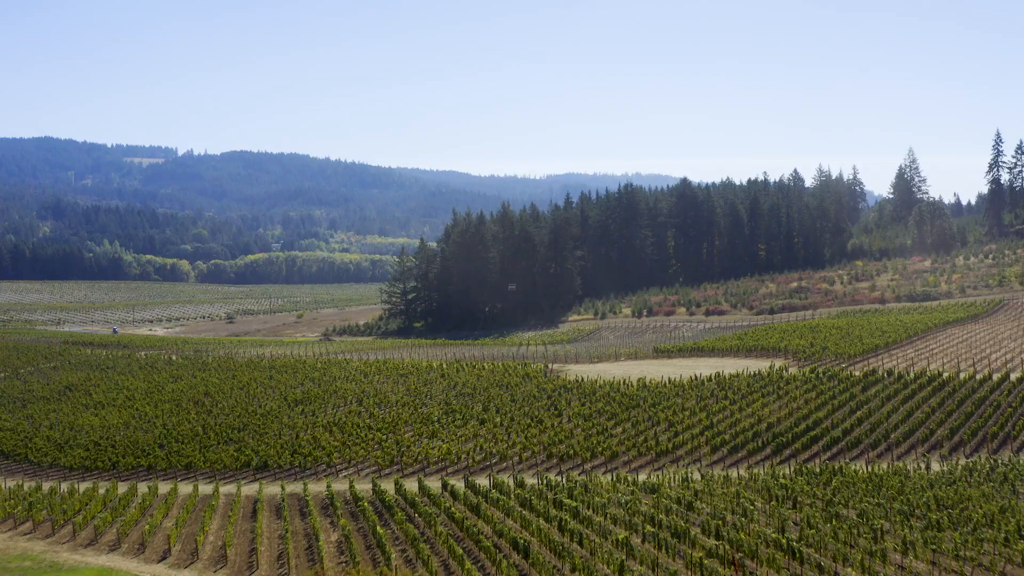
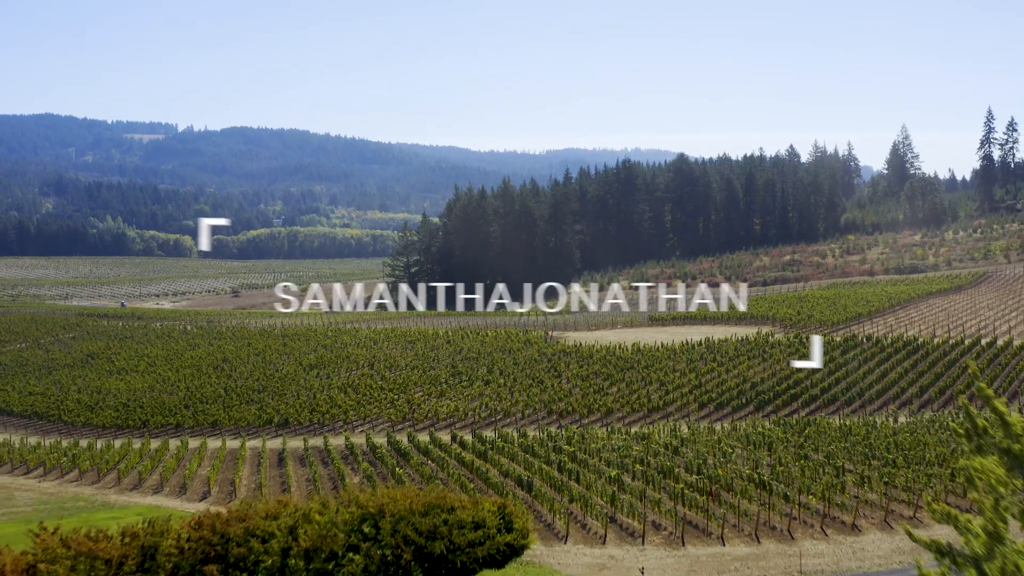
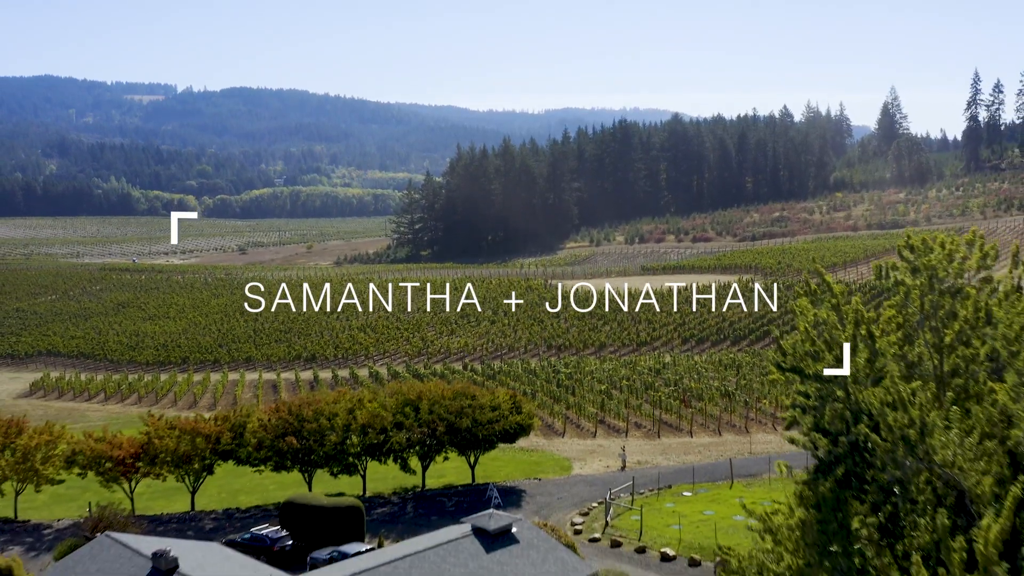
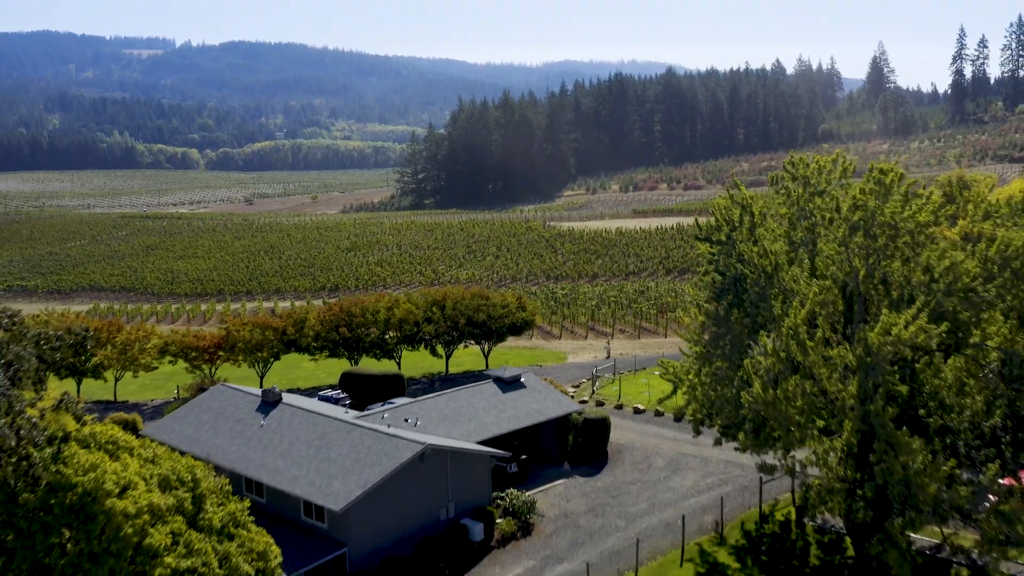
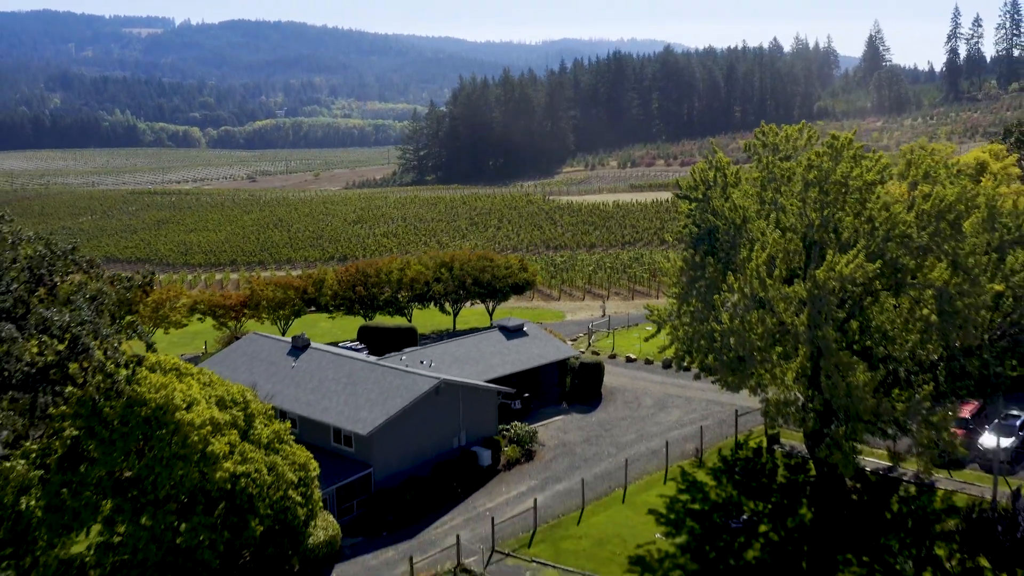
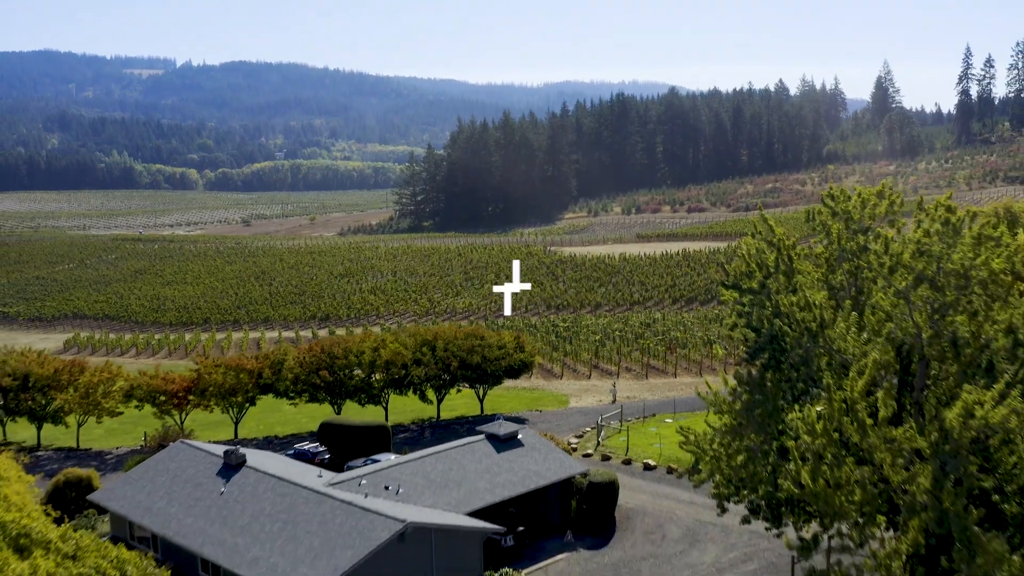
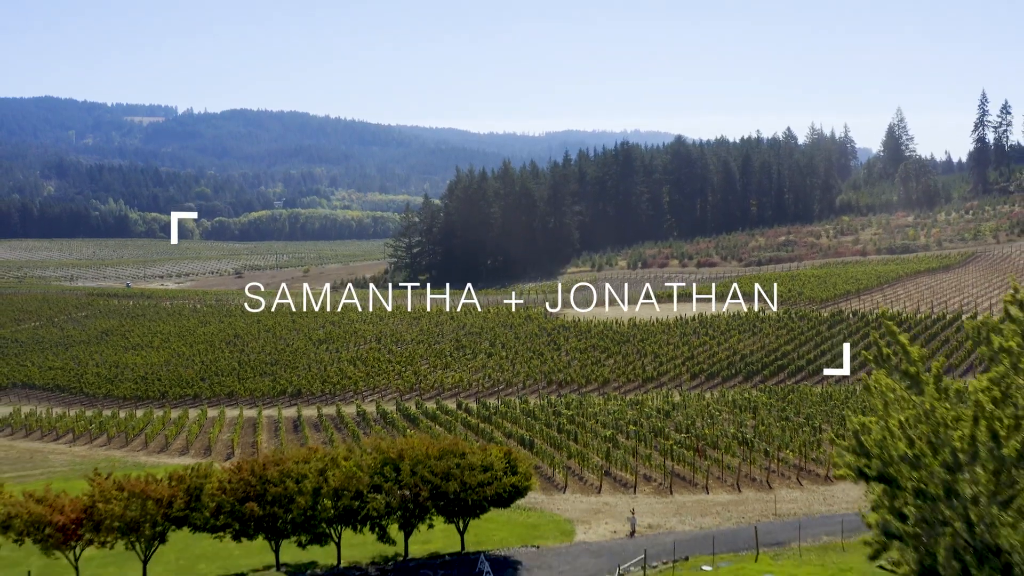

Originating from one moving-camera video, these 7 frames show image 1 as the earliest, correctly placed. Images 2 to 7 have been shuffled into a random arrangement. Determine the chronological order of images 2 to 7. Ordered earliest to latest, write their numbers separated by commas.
2, 7, 3, 6, 4, 5
